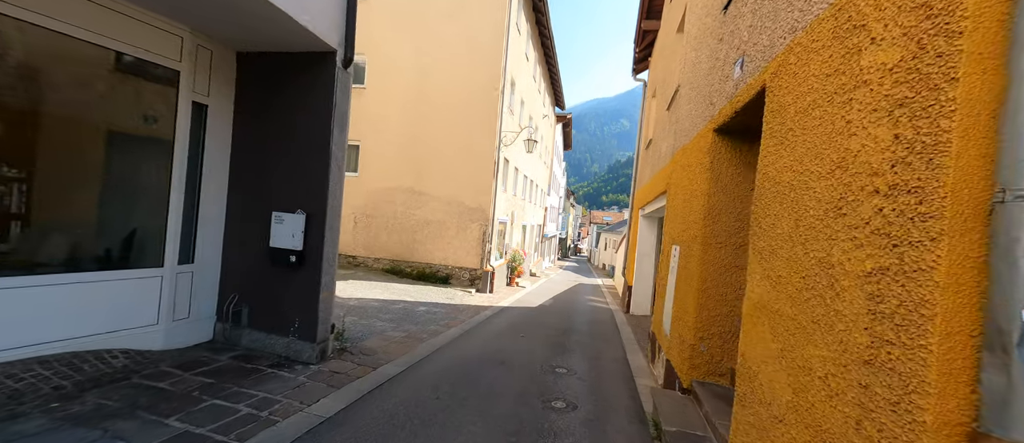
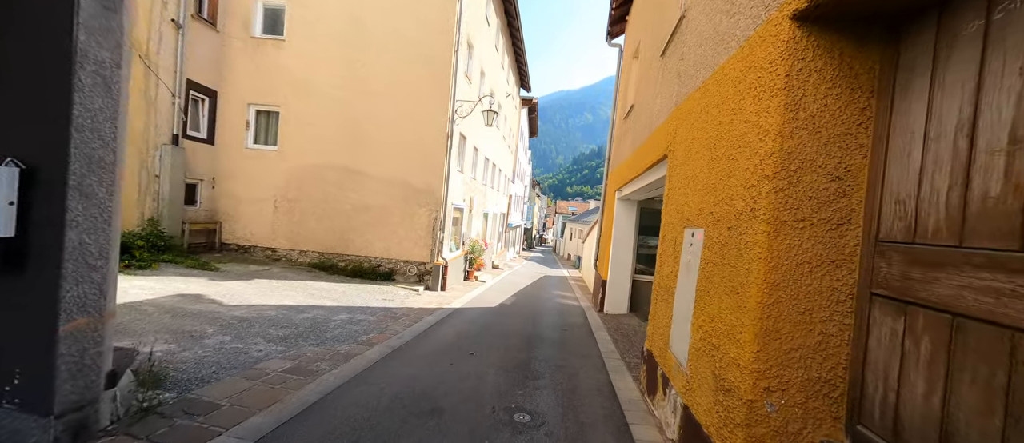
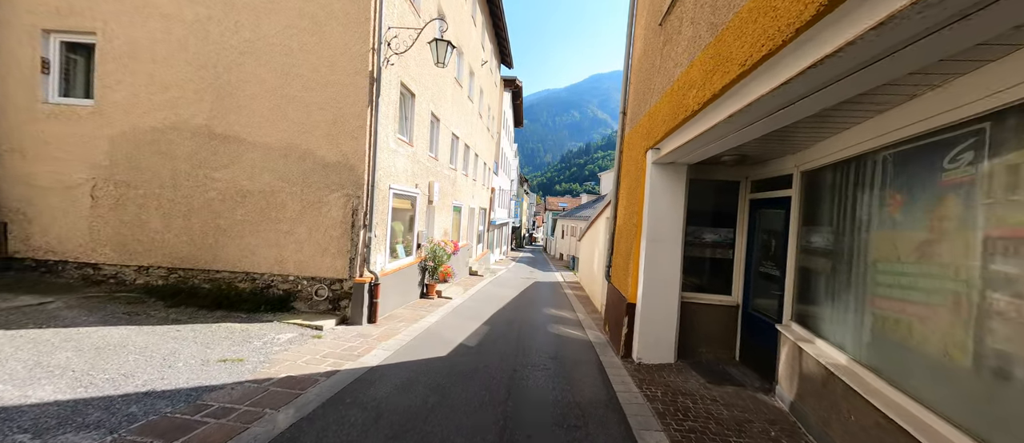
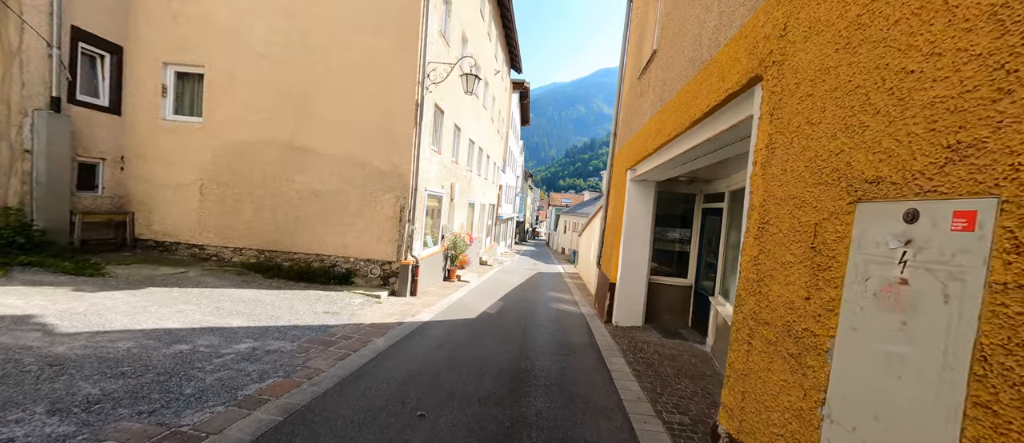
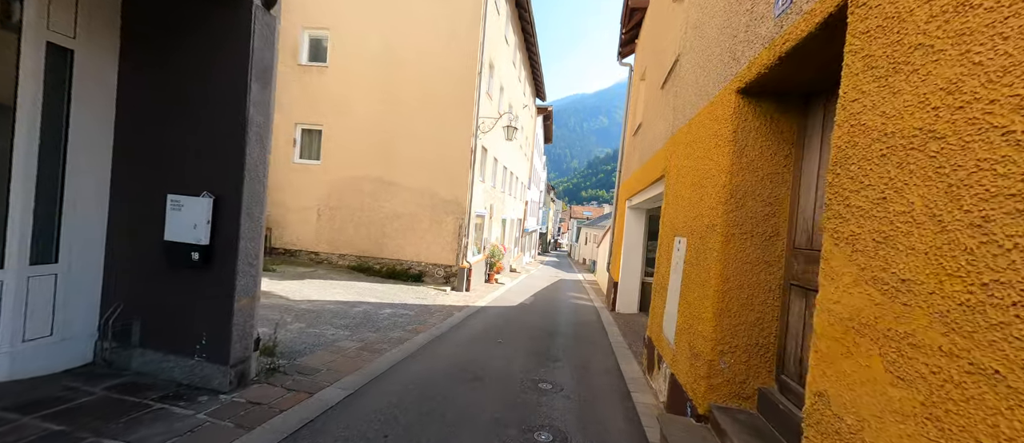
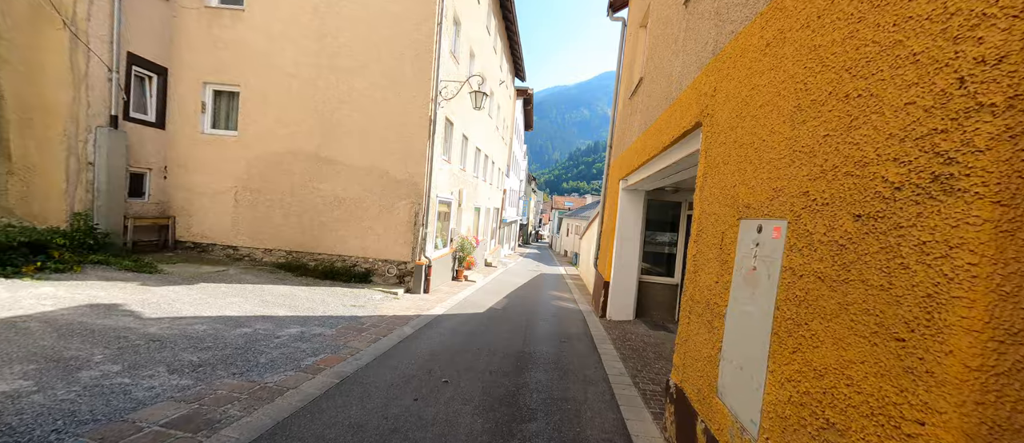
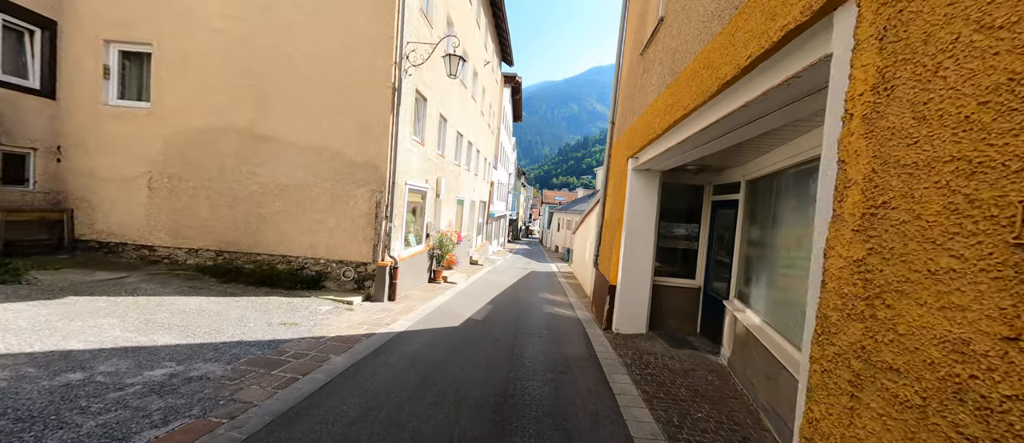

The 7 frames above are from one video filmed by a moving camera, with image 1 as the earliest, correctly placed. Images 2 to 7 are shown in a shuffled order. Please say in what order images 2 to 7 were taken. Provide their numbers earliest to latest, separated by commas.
5, 2, 6, 4, 7, 3
